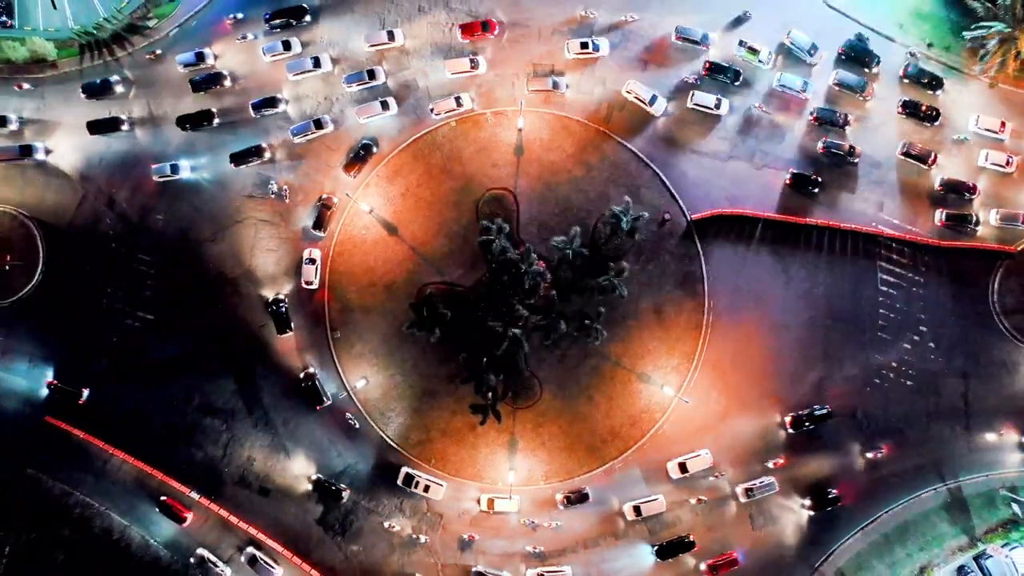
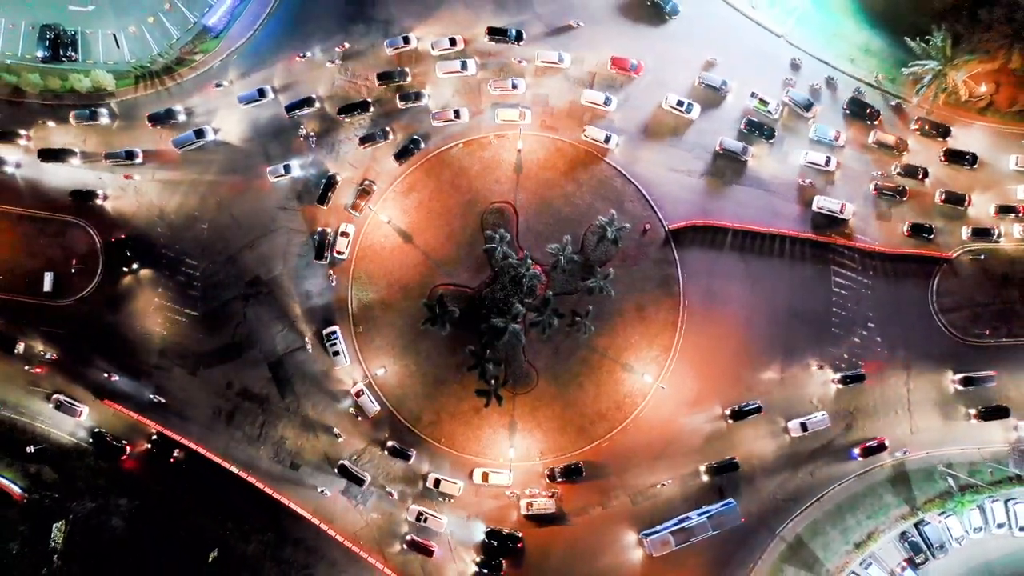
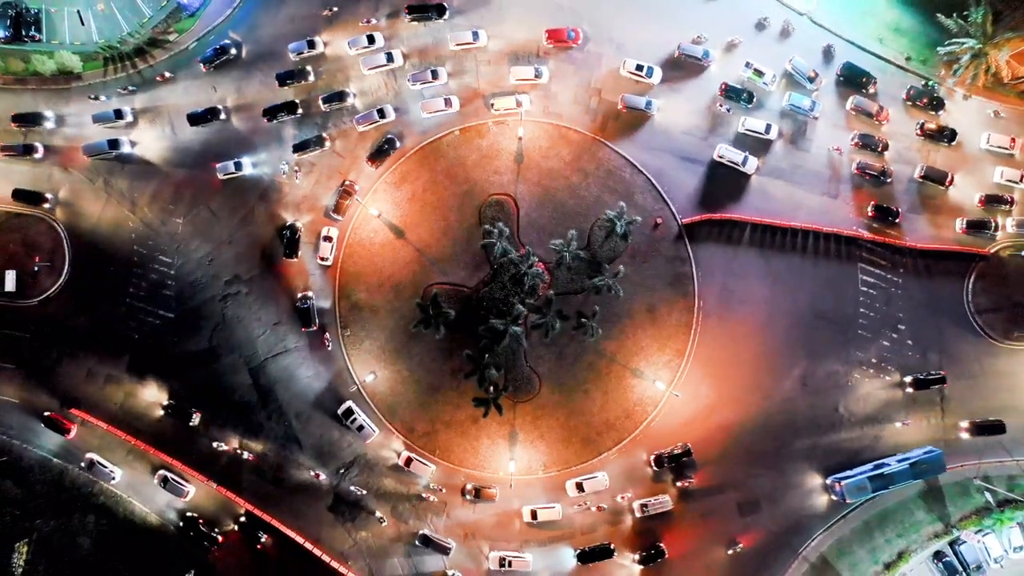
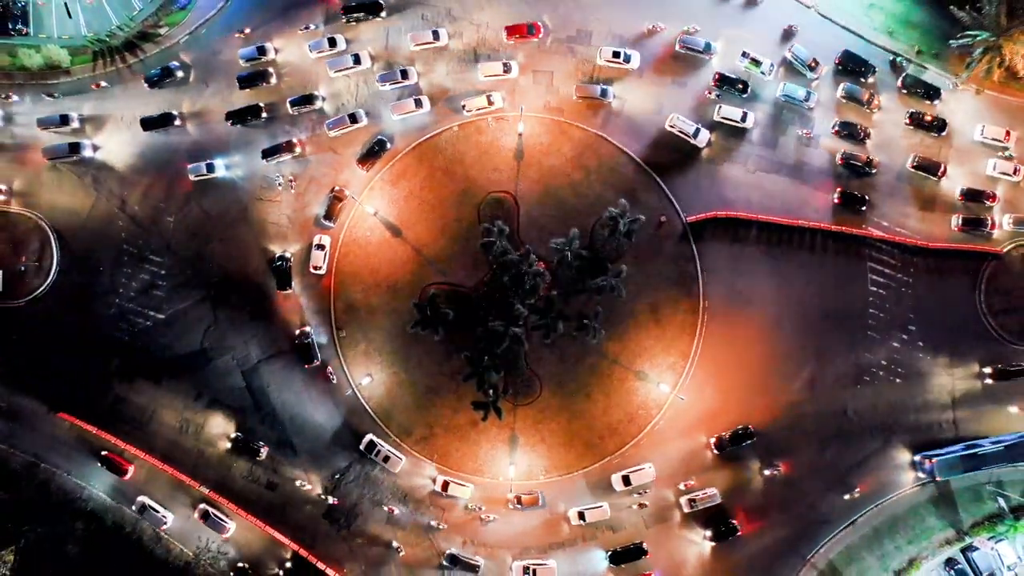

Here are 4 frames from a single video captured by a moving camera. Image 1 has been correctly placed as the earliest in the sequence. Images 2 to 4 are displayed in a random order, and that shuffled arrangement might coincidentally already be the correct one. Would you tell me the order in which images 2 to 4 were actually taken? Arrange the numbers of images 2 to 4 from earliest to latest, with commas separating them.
4, 3, 2
